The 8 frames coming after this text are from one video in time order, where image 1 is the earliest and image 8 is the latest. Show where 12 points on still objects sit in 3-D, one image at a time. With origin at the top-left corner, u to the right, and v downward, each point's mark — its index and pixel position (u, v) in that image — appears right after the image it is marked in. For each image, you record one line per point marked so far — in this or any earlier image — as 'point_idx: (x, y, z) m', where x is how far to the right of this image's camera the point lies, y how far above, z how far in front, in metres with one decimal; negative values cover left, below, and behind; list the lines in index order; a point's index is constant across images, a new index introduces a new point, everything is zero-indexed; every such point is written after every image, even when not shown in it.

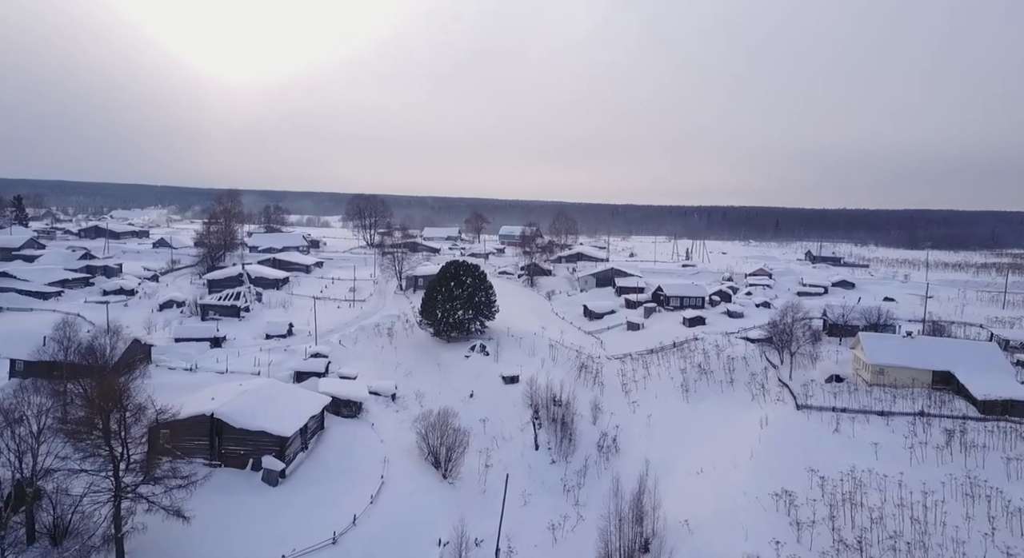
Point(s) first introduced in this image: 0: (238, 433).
0: (-4.8, -2.7, +10.5) m
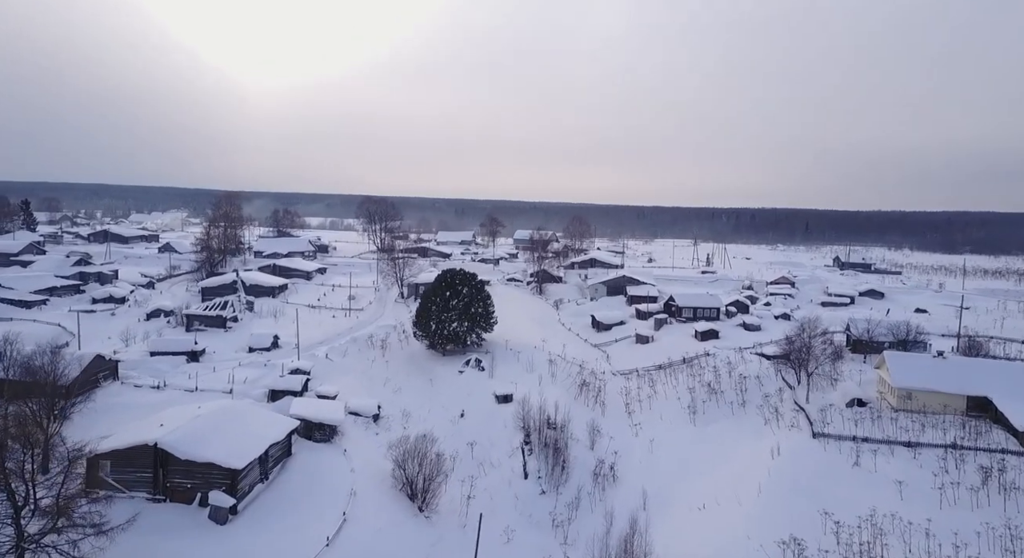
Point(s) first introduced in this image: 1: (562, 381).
0: (-5.2, -3.0, +9.6) m
1: (+1.6, -3.4, +19.4) m
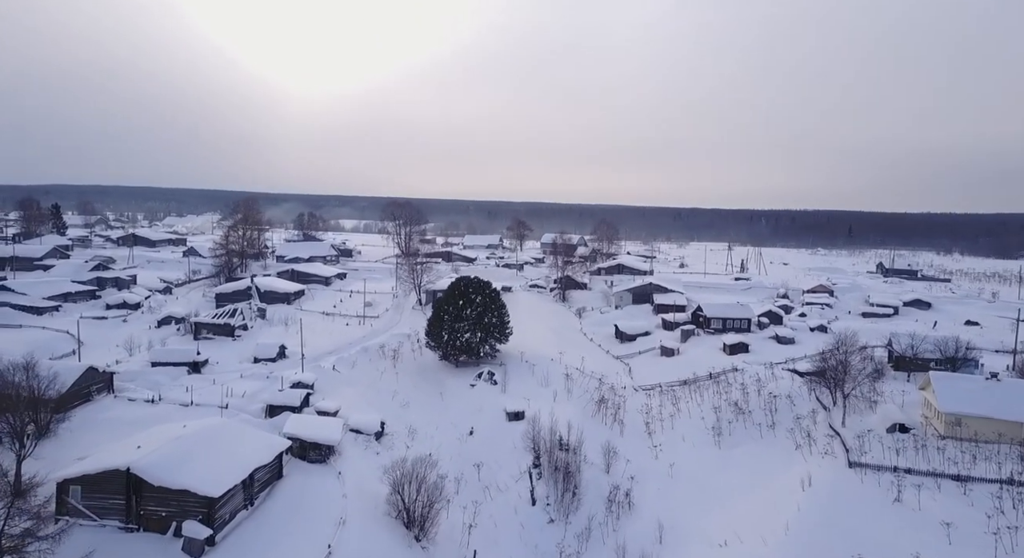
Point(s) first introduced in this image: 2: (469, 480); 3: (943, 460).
0: (-5.3, -3.2, +9.1) m
1: (+2.0, -3.7, +18.4) m
2: (-1.0, -4.7, +14.0) m
3: (+9.9, -4.2, +13.8) m
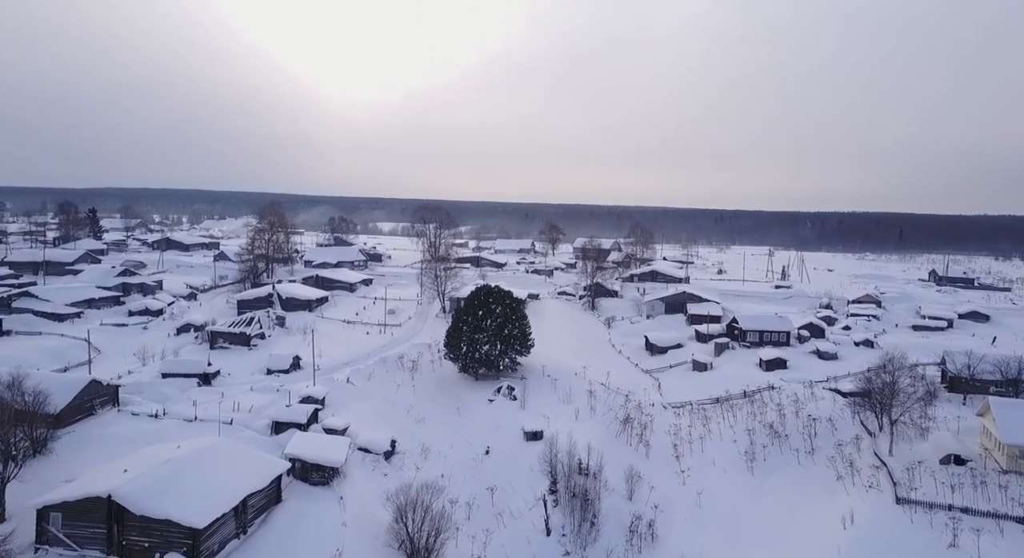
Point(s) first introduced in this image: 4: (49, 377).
0: (-5.3, -3.4, +8.6) m
1: (+2.6, -4.0, +17.5) m
2: (-0.7, -5.0, +13.2) m
3: (+10.2, -4.5, +12.4) m
4: (-9.0, -1.9, +11.7) m
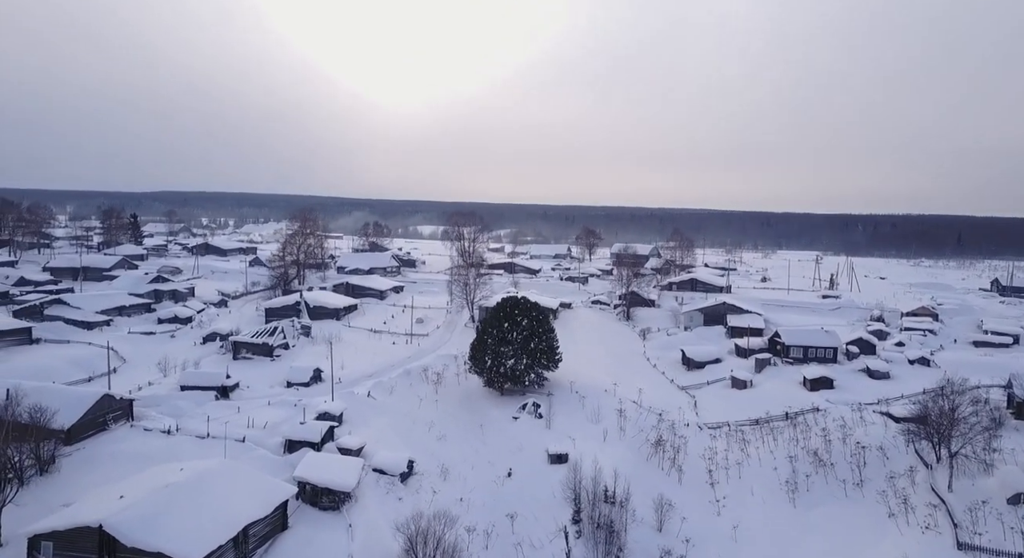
0: (-5.2, -3.7, +8.2) m
1: (+3.3, -4.4, +16.5) m
2: (-0.3, -5.3, +12.5) m
3: (+10.5, -5.0, +11.0) m
4: (-8.7, -2.2, +11.6) m
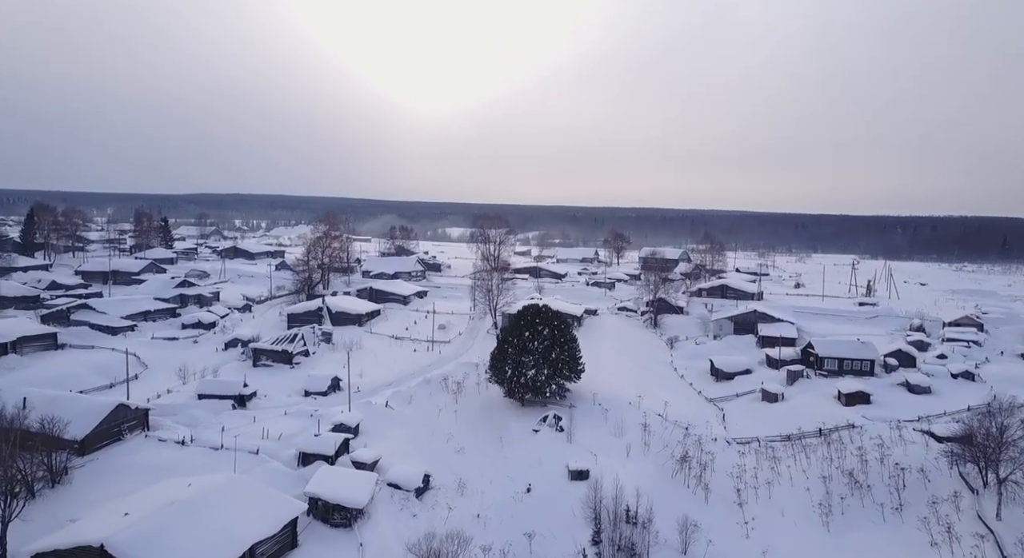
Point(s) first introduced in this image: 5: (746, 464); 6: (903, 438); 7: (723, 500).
0: (-5.0, -3.9, +8.0) m
1: (+3.8, -4.7, +15.9) m
2: (+0.1, -5.5, +12.1) m
3: (+10.8, -5.3, +10.1) m
4: (-8.4, -2.3, +11.6) m
5: (+6.2, -5.0, +16.0) m
6: (+10.8, -4.4, +16.6) m
7: (+5.1, -5.3, +14.5) m
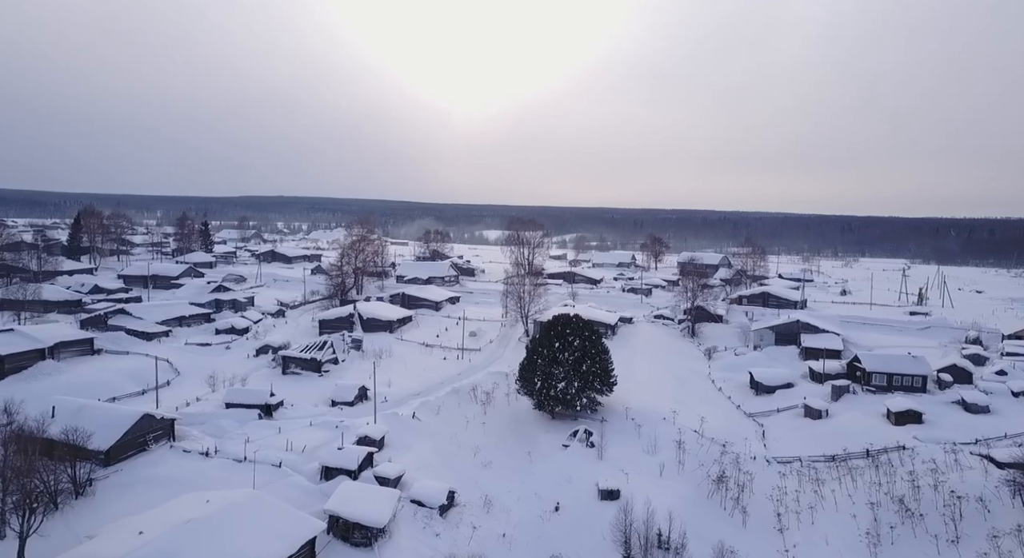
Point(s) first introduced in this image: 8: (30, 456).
0: (-4.8, -4.1, +7.8) m
1: (+4.5, -5.0, +15.3) m
2: (+0.5, -5.8, +11.6) m
3: (+11.1, -5.6, +9.0) m
4: (-7.9, -2.5, +11.6) m
5: (+6.9, -5.3, +15.1) m
6: (+11.5, -4.7, +15.4) m
7: (+5.7, -5.6, +13.7) m
8: (-7.3, -2.7, +9.1) m
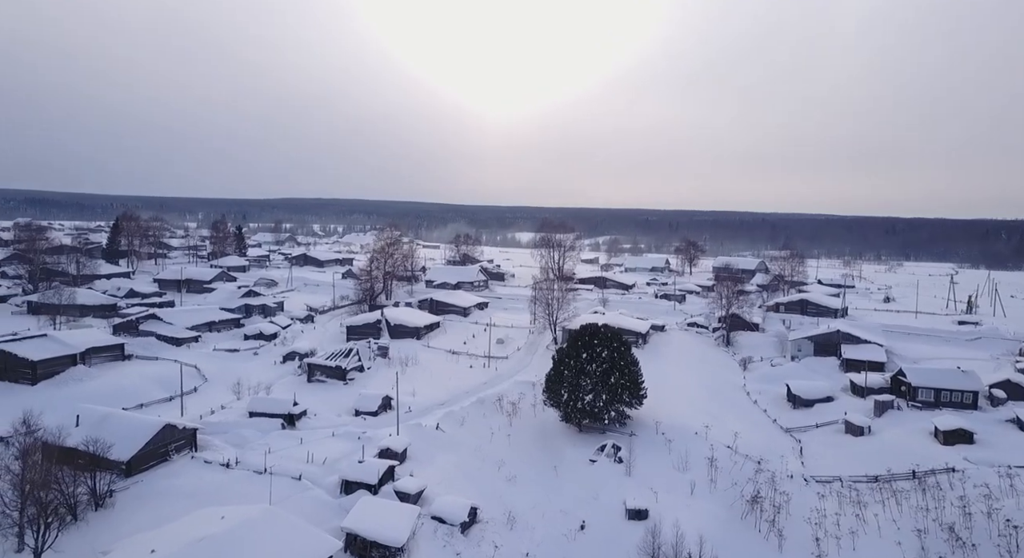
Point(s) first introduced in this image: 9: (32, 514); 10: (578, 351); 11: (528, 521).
0: (-4.5, -4.3, +7.7) m
1: (+5.1, -5.2, +14.6) m
2: (+0.9, -6.0, +11.2) m
3: (+11.4, -5.9, +8.0) m
4: (-7.4, -2.7, +11.6) m
5: (+7.5, -5.6, +14.4) m
6: (+12.1, -5.0, +14.4) m
7: (+6.2, -5.9, +13.0) m
8: (-7.0, -2.9, +9.1) m
9: (-6.8, -3.3, +8.5) m
10: (+1.9, -2.1, +17.2) m
11: (+0.3, -5.4, +13.3) m
